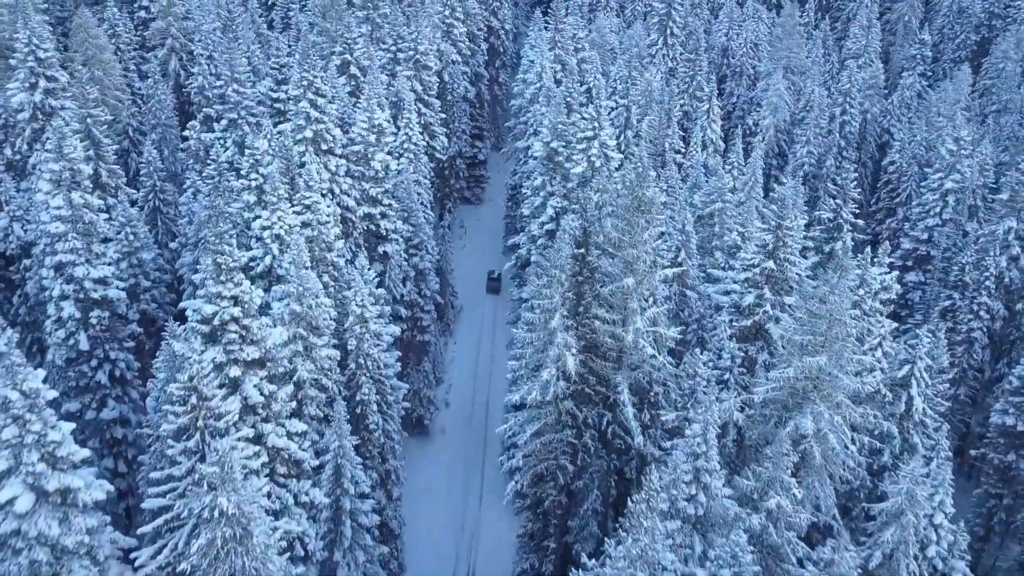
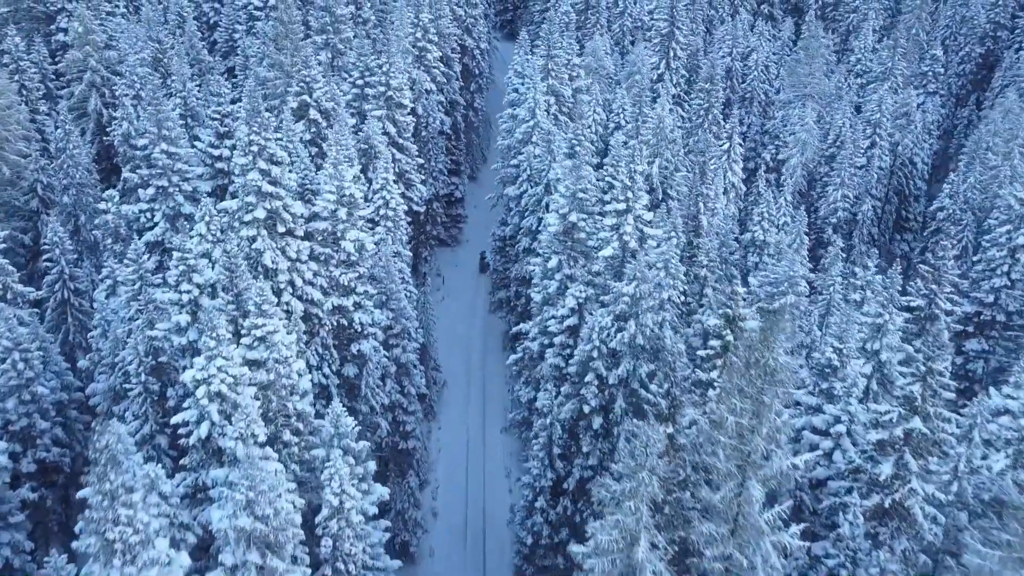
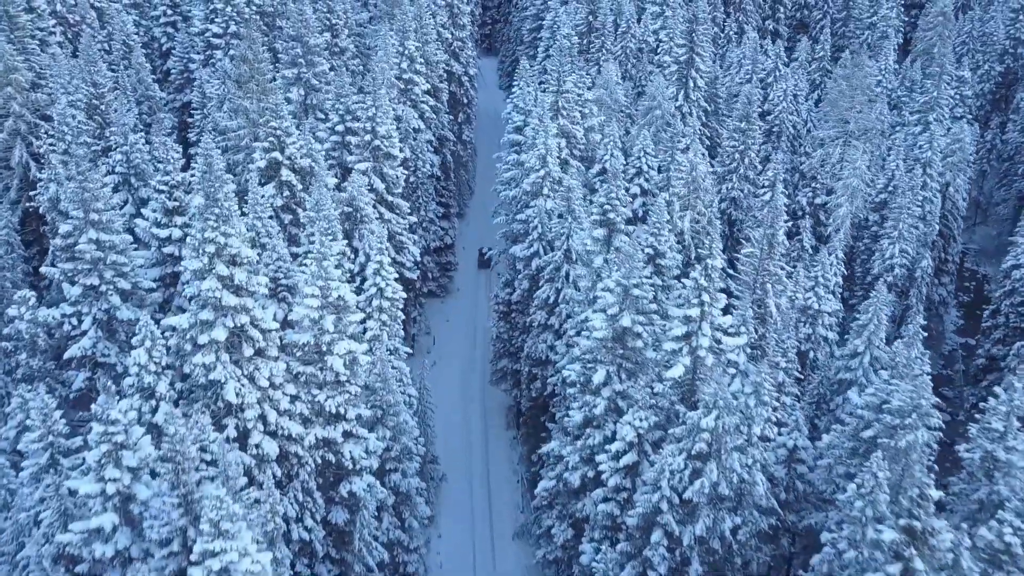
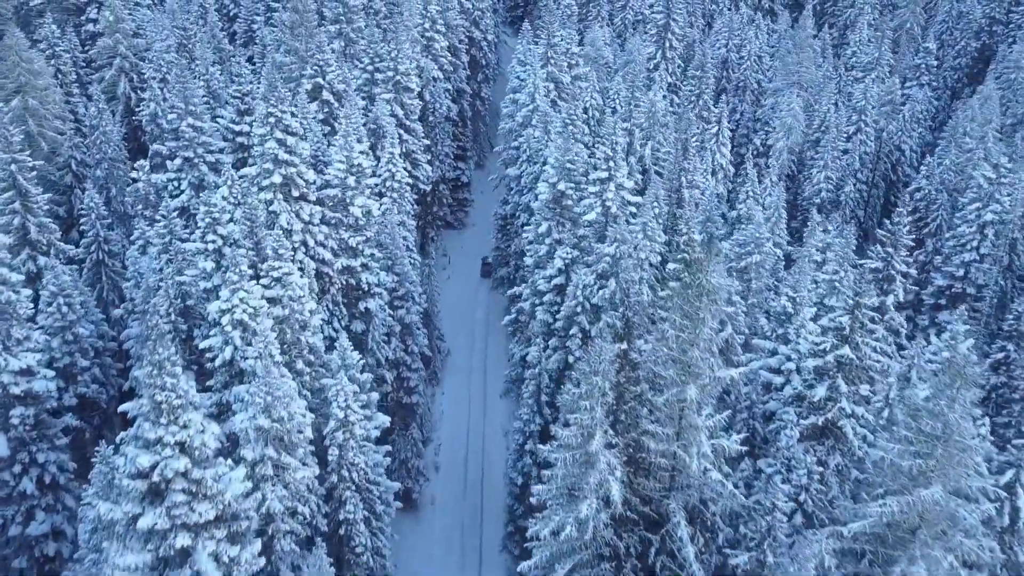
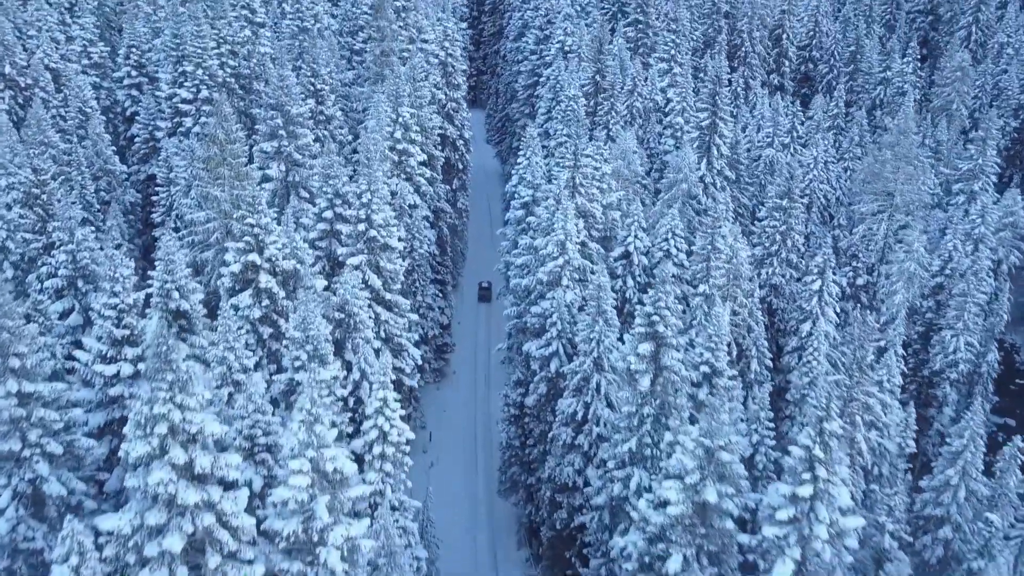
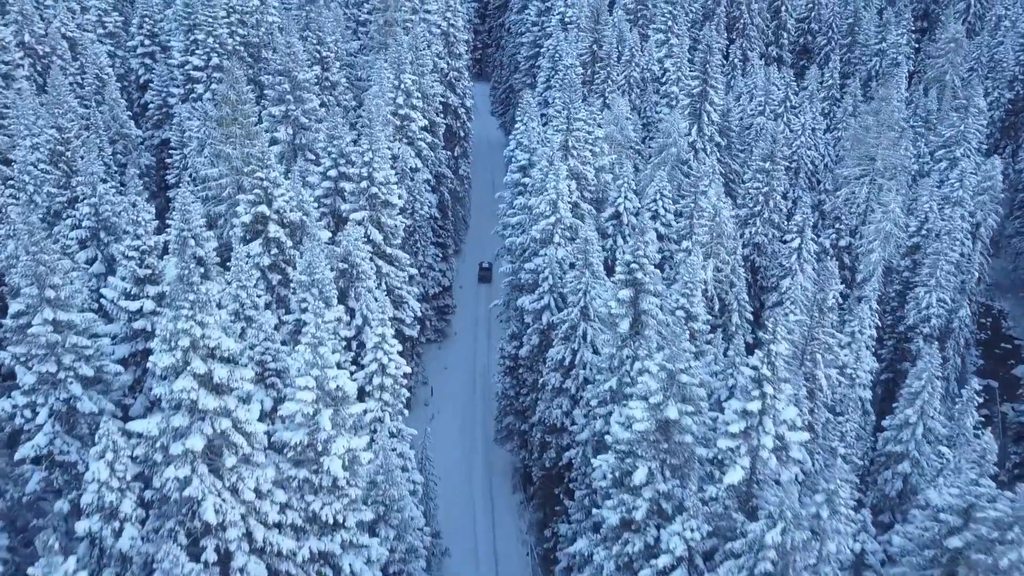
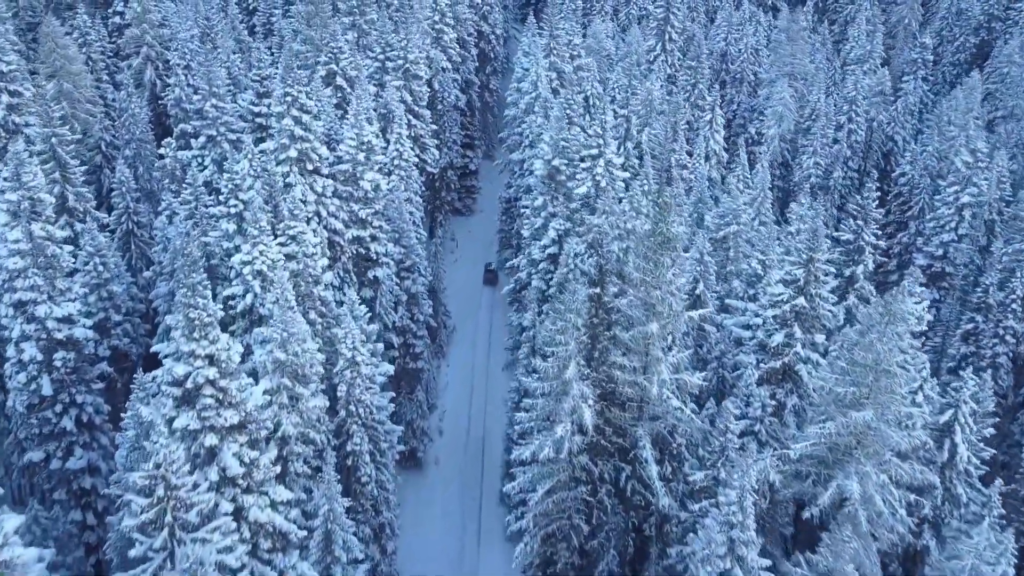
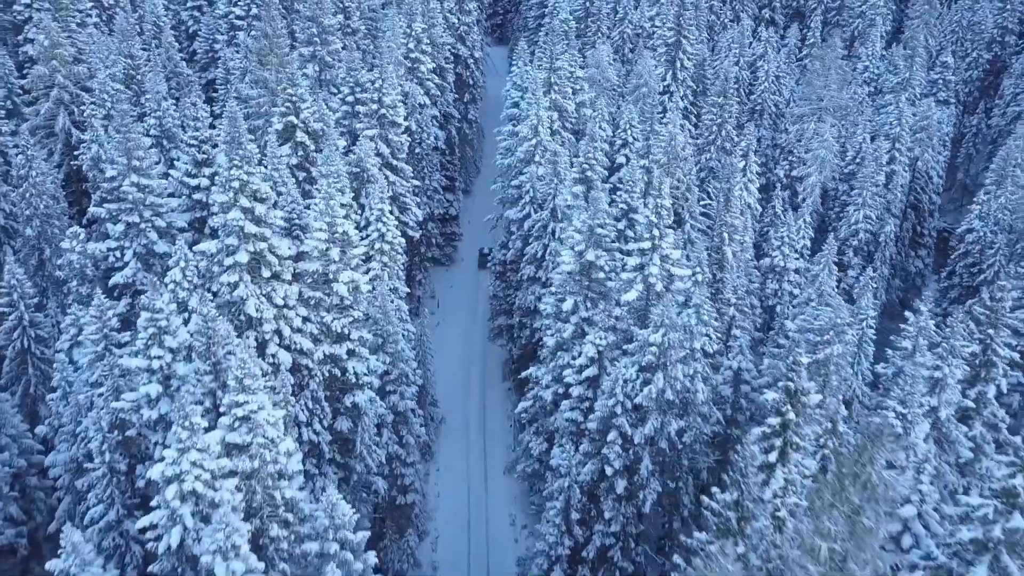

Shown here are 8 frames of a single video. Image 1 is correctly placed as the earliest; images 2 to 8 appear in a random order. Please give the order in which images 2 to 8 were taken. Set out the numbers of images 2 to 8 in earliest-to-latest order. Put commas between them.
7, 4, 2, 8, 3, 6, 5
